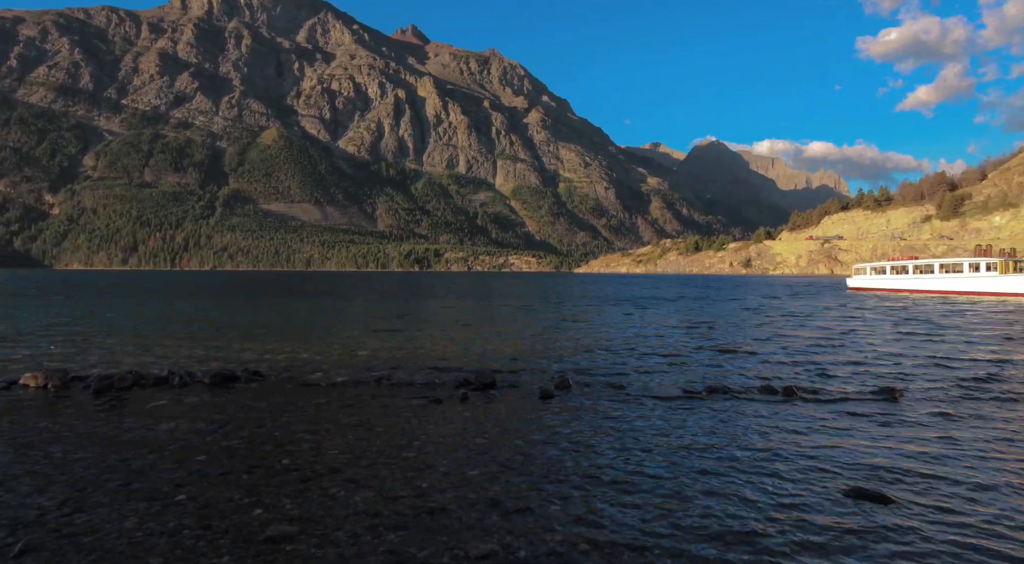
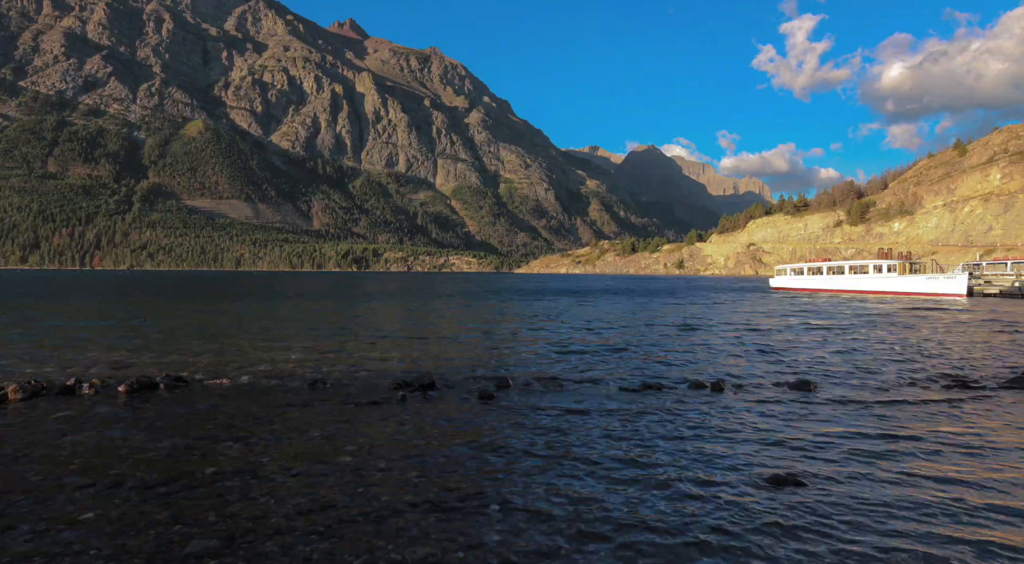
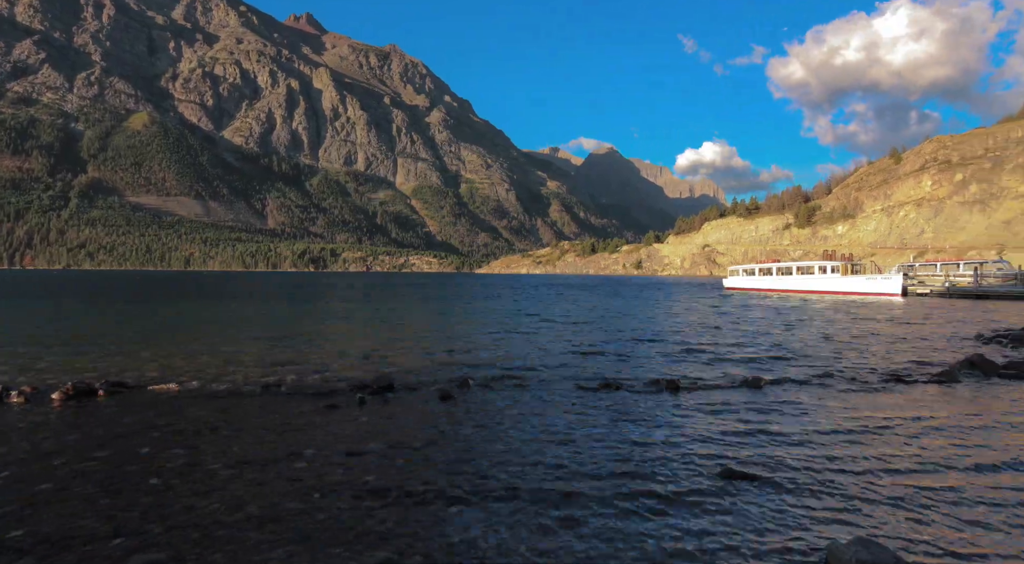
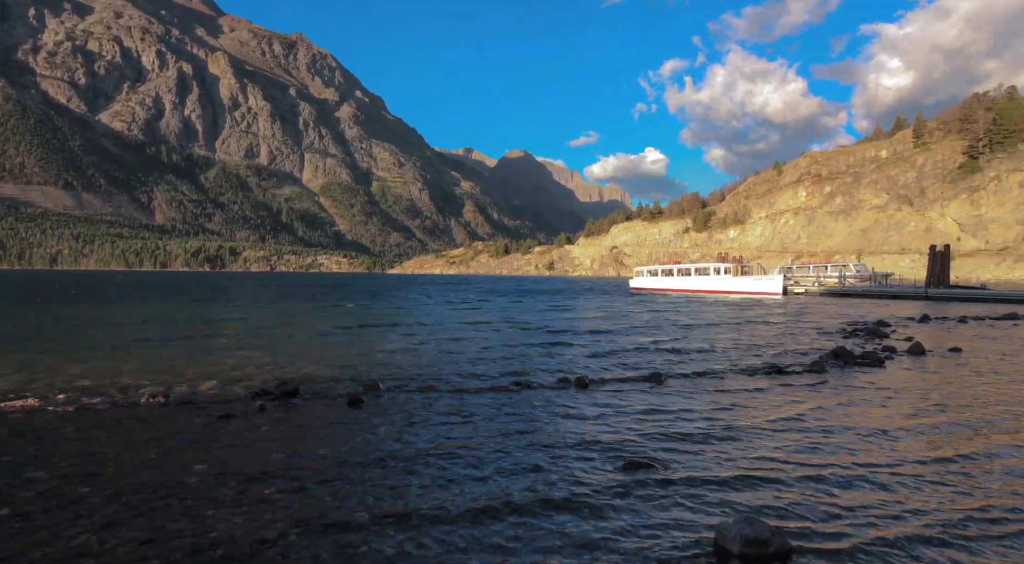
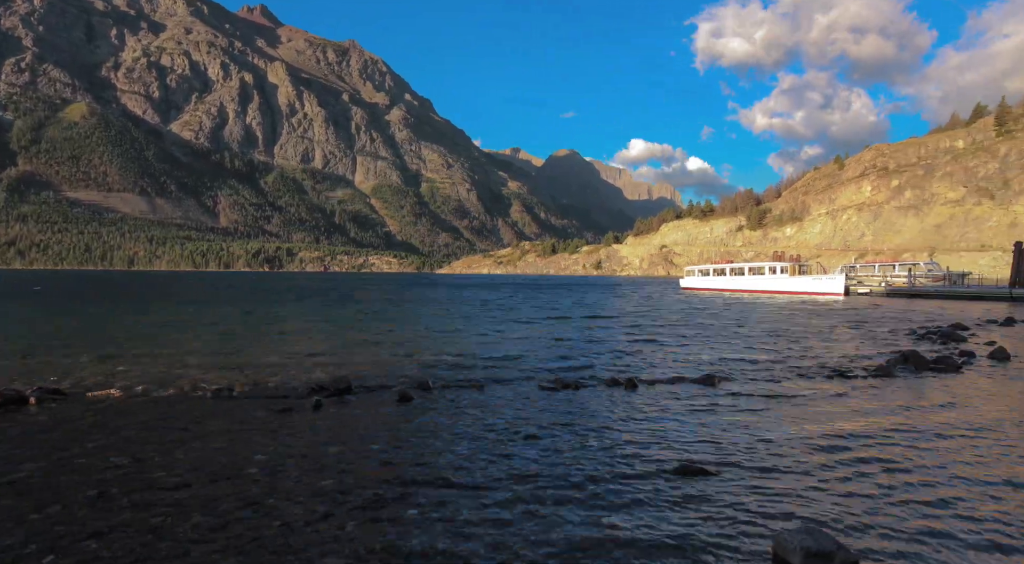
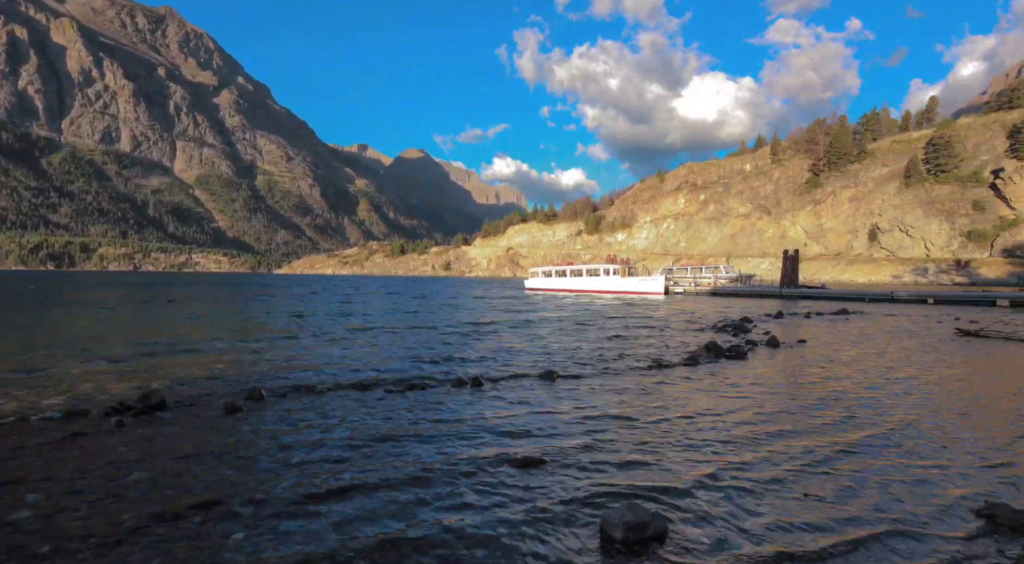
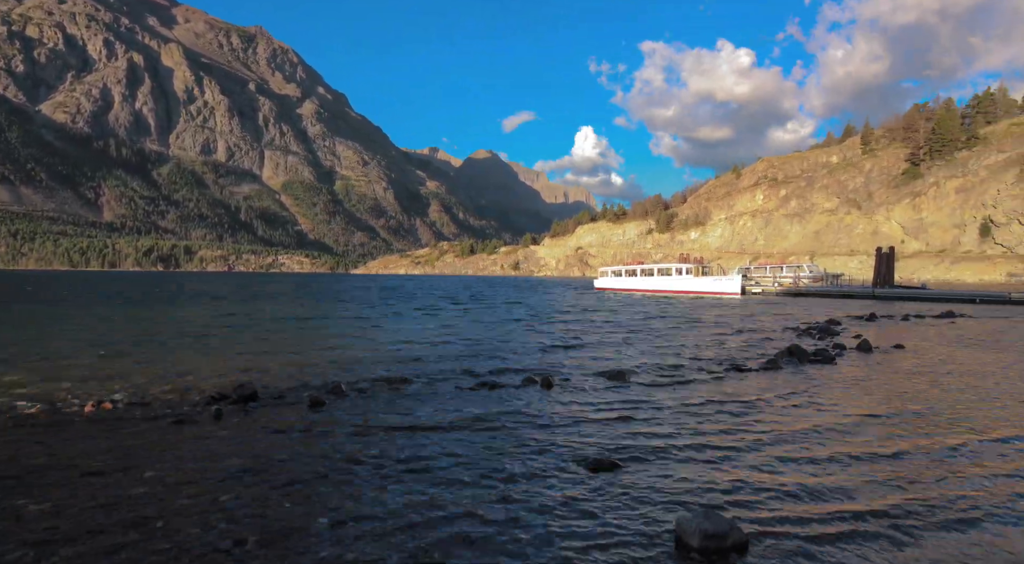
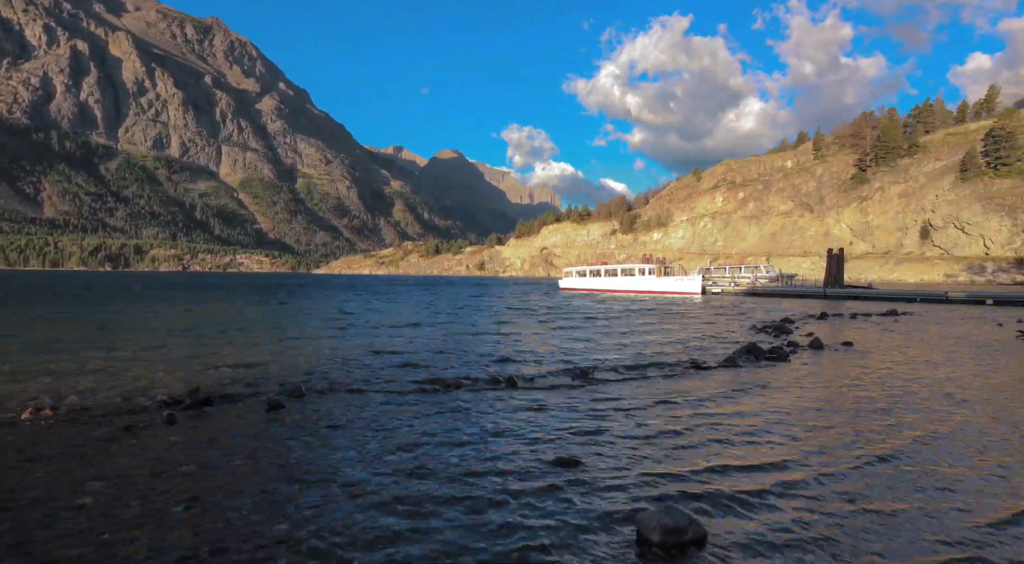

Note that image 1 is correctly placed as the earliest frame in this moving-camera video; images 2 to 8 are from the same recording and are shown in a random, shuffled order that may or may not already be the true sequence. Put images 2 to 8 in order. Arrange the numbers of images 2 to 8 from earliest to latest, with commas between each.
2, 3, 5, 4, 7, 8, 6
